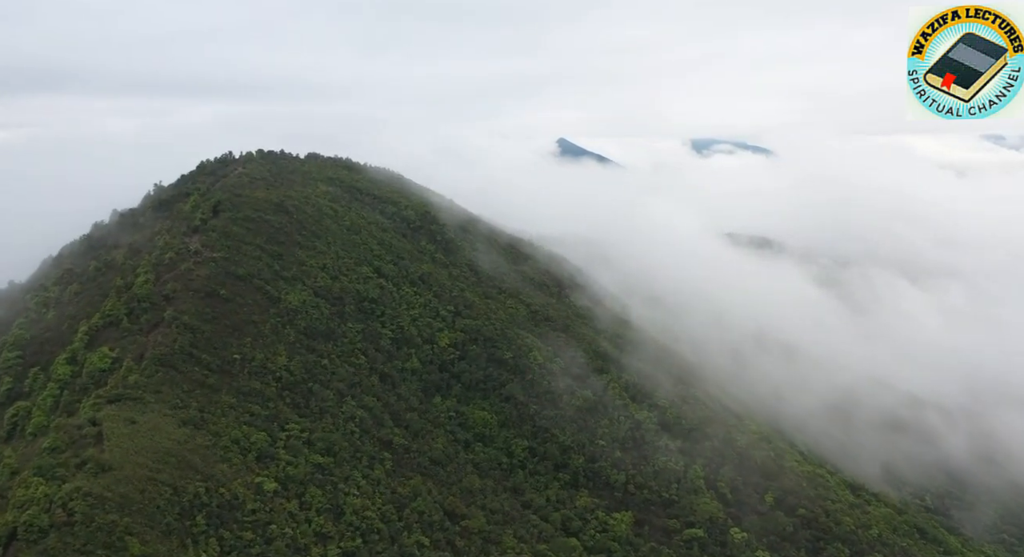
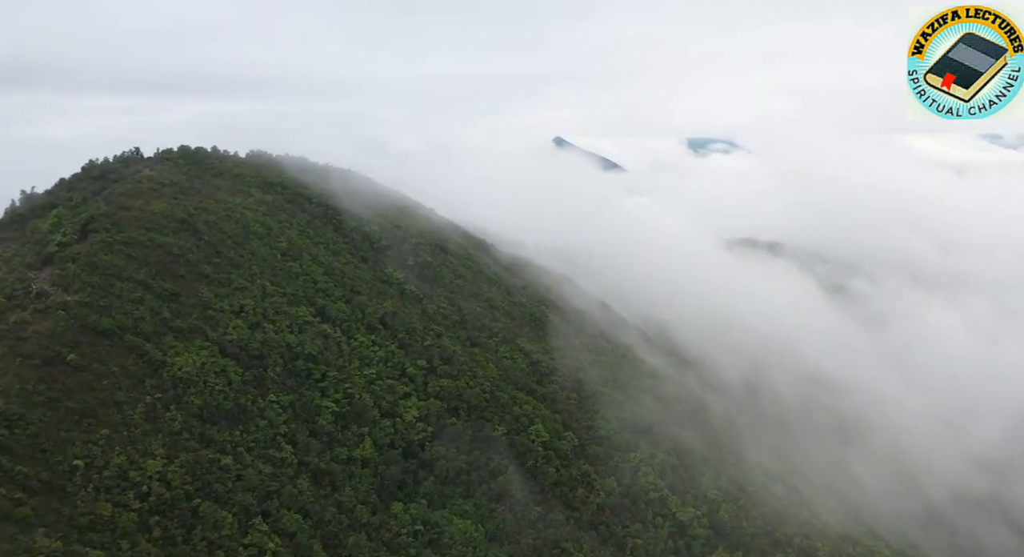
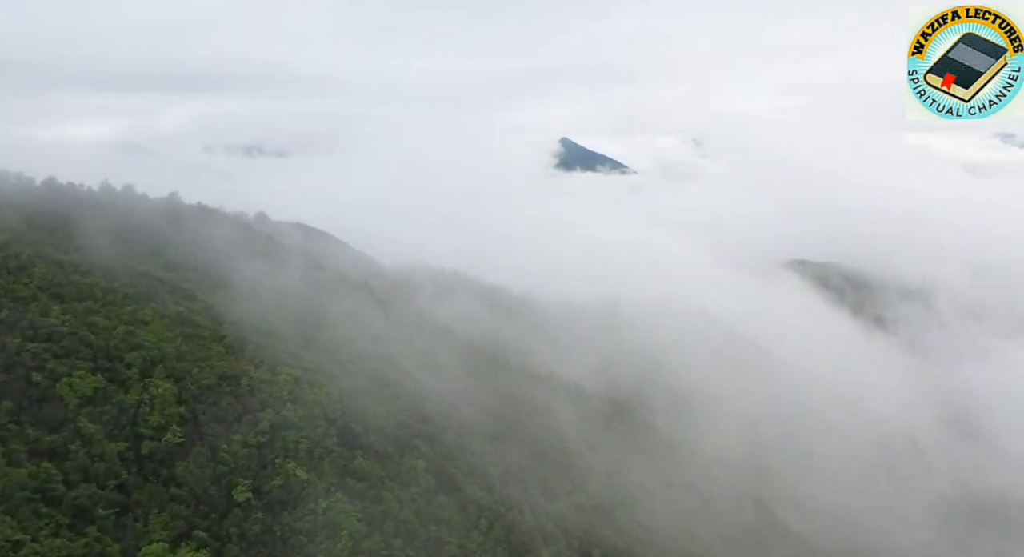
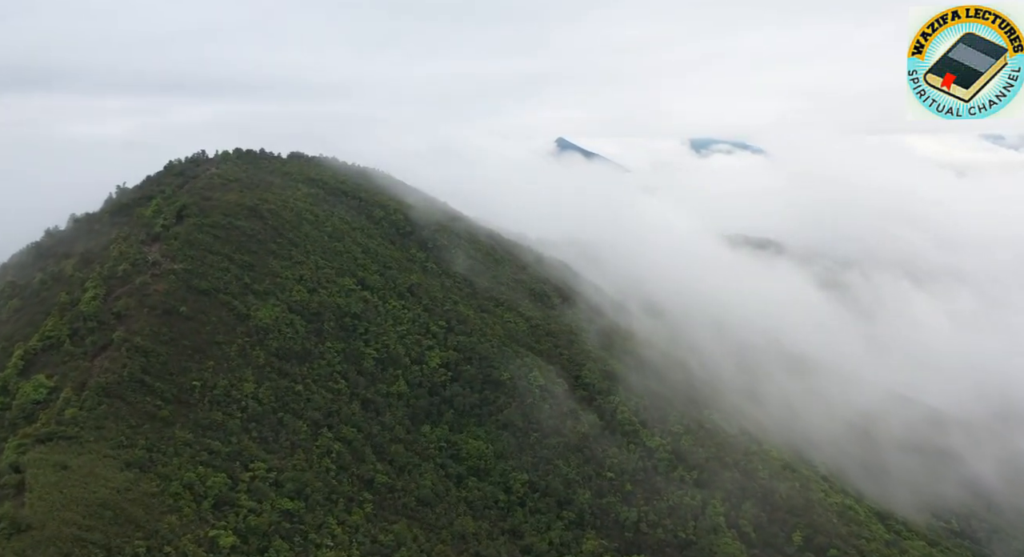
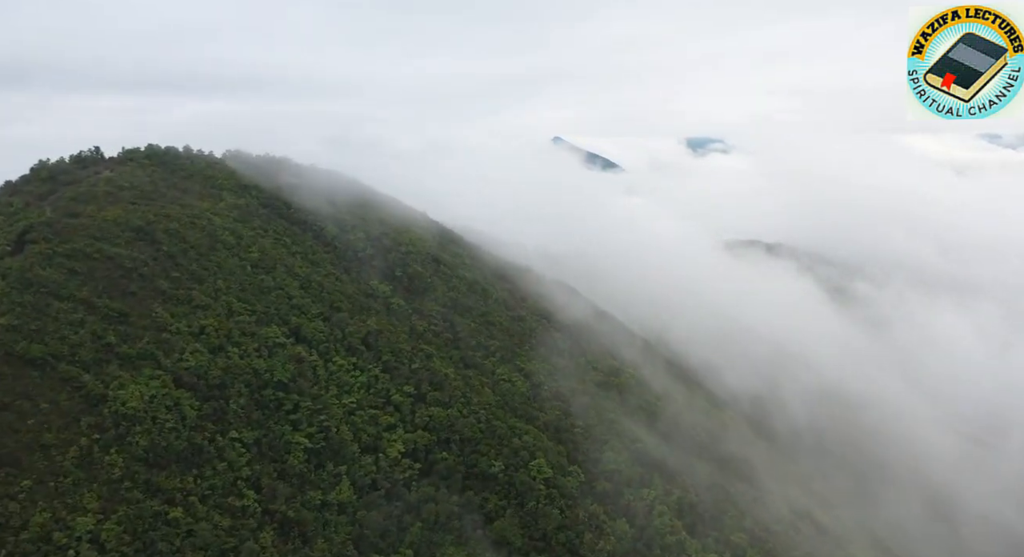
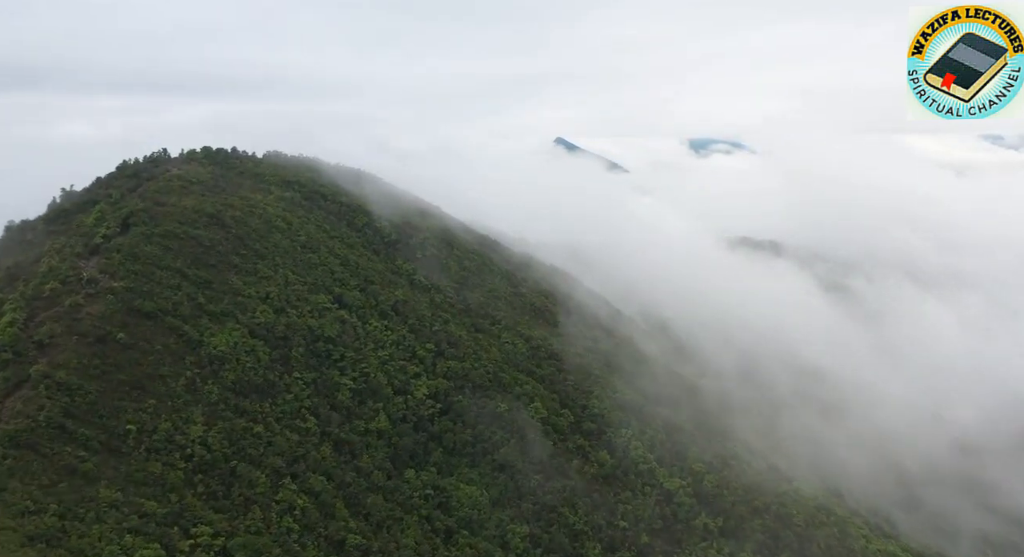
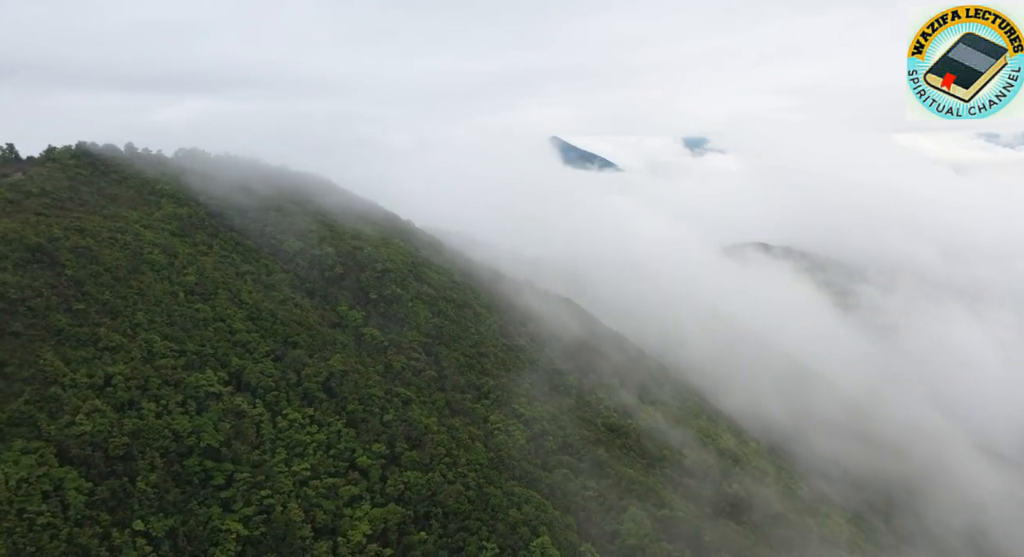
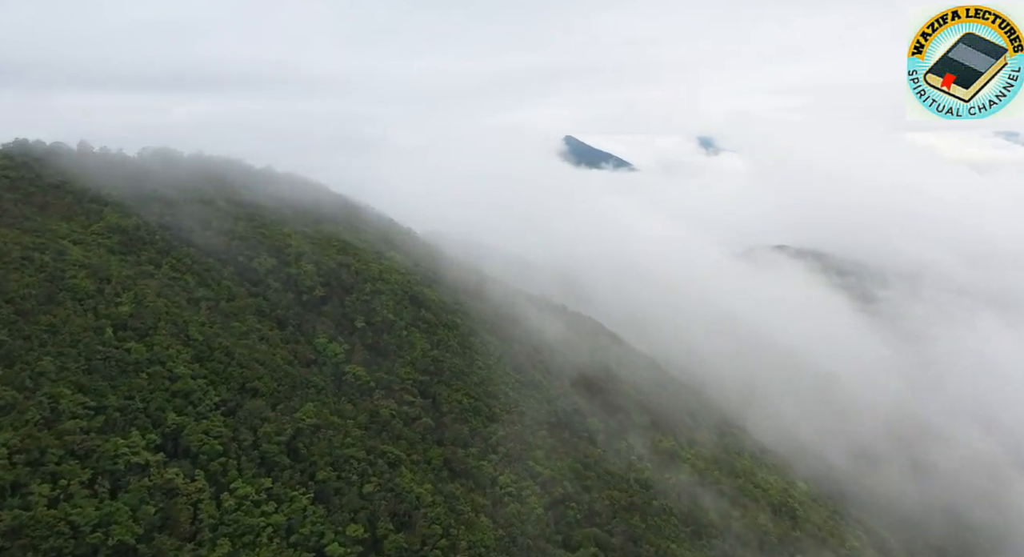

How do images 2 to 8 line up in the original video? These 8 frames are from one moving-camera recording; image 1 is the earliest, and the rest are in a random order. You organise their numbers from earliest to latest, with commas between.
4, 6, 2, 5, 7, 8, 3
